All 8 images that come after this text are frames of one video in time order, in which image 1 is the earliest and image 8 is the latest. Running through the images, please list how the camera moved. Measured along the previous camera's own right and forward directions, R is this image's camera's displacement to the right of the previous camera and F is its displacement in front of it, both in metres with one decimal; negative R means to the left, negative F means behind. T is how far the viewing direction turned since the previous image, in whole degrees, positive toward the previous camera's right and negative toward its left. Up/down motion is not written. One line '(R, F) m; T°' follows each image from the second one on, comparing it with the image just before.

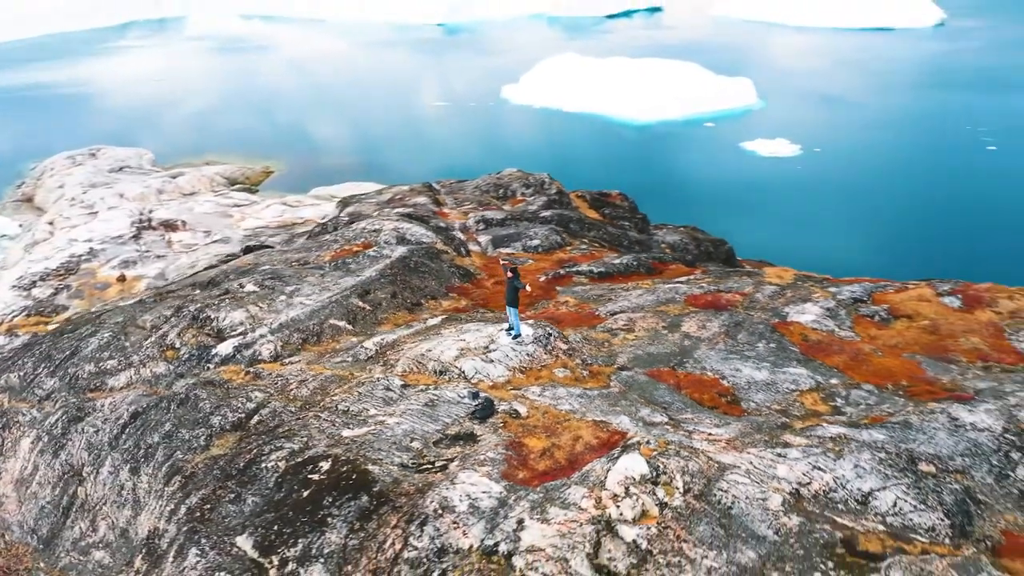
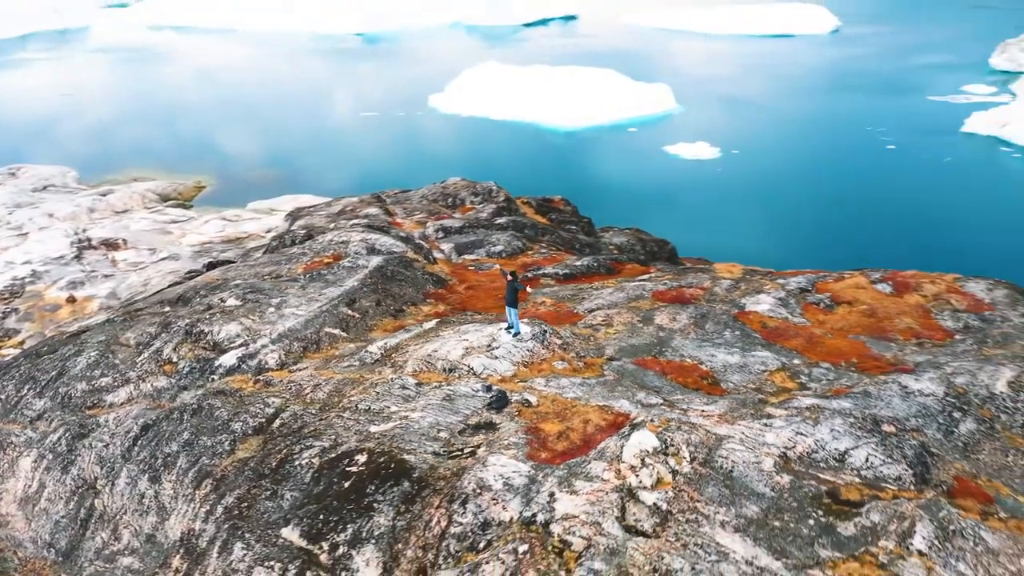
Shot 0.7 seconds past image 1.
(-2.1, -1.8) m; +6°
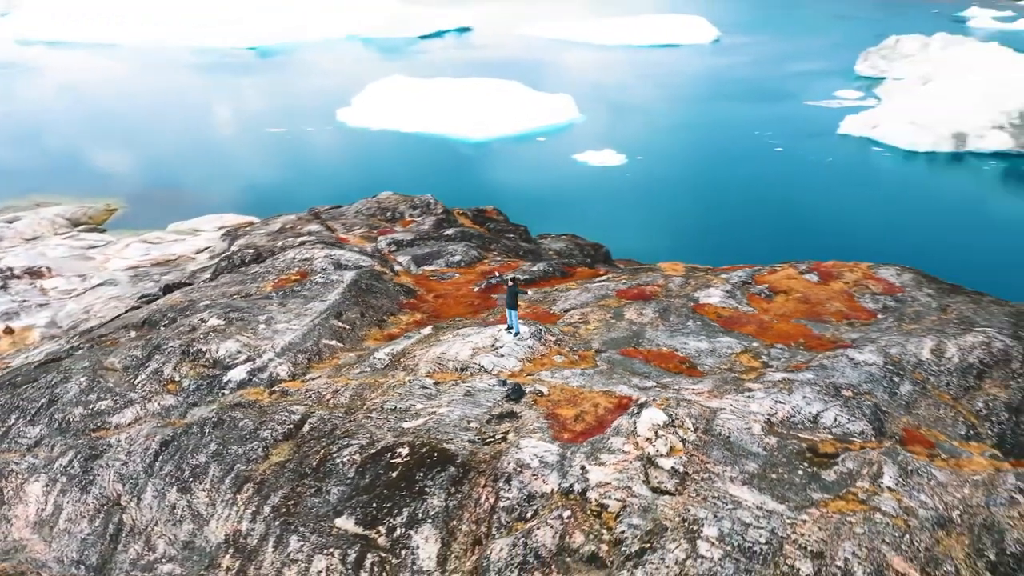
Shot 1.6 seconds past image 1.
(-3.1, -2.3) m; +7°
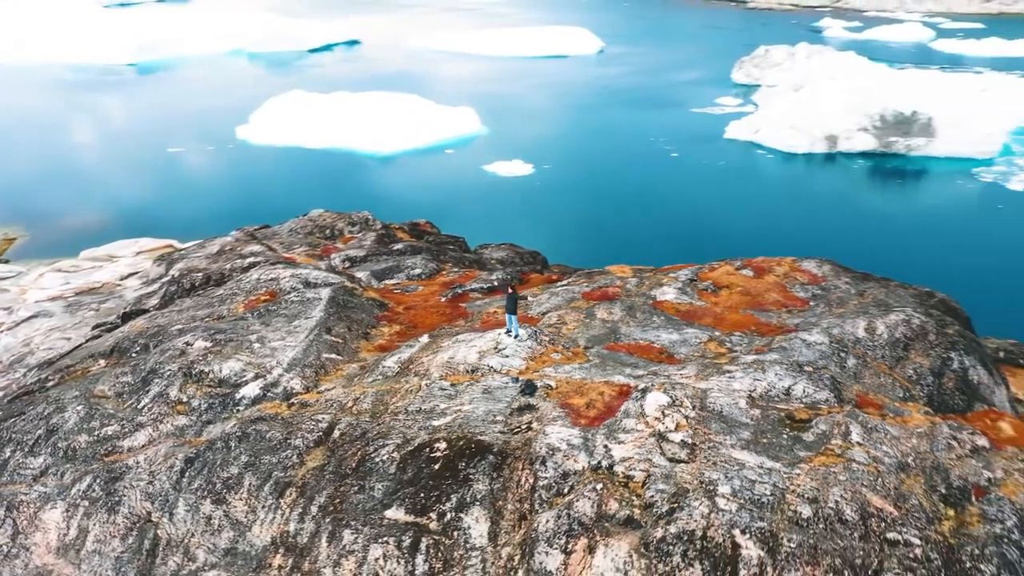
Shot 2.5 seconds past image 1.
(-3.6, -2.5) m; +8°
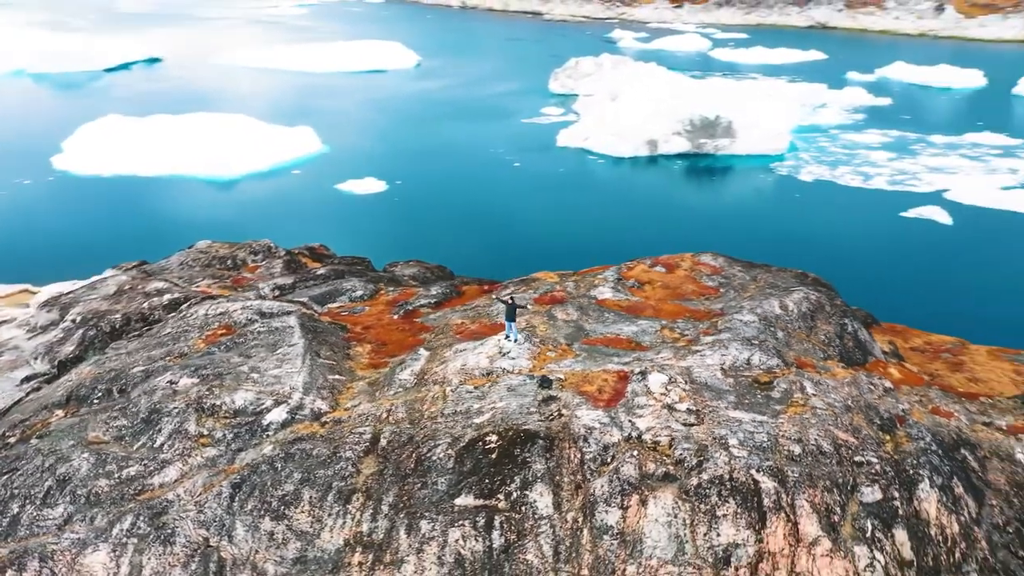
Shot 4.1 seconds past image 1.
(-7.1, -3.3) m; +13°
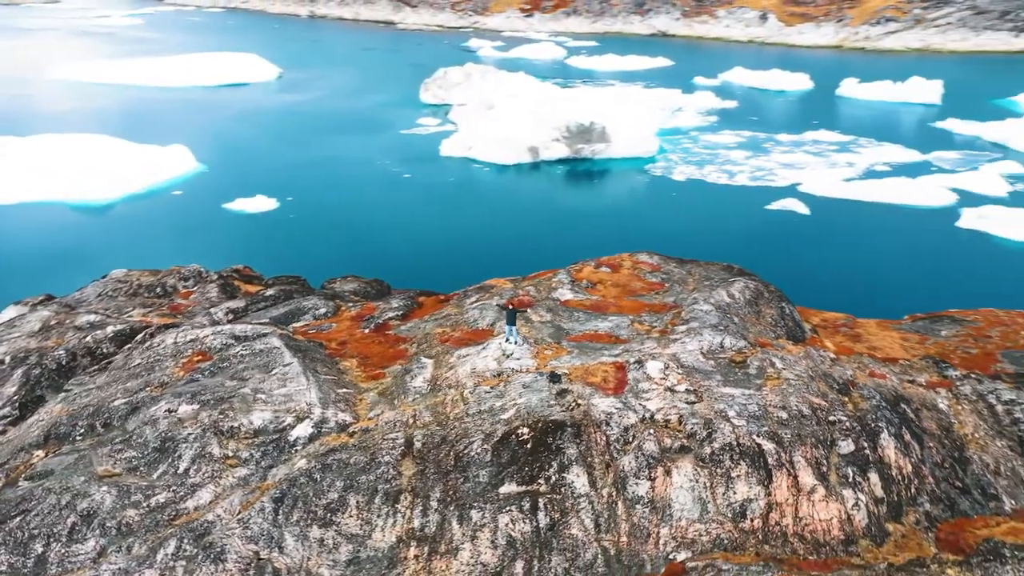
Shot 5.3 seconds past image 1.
(-5.9, -2.3) m; +10°
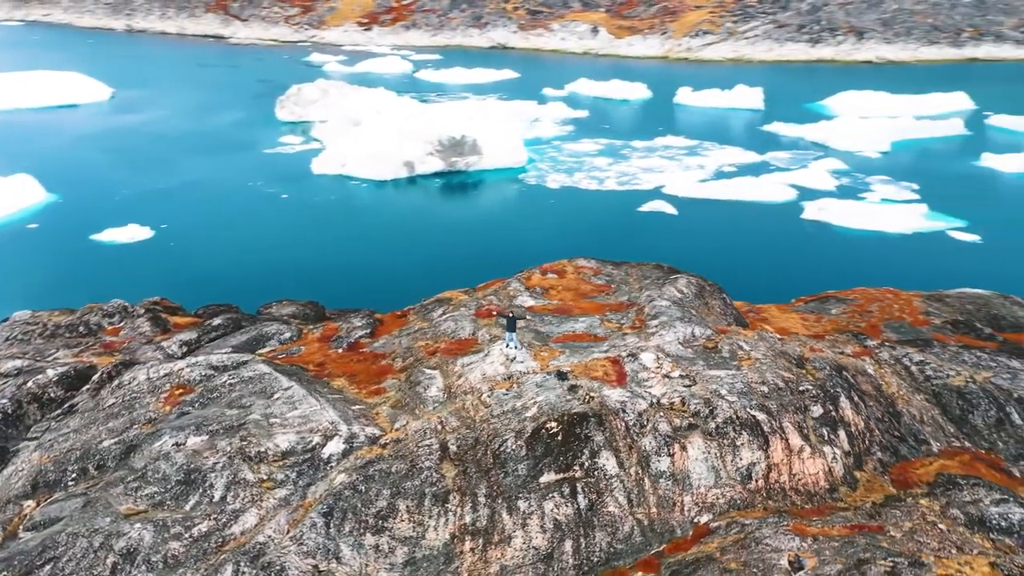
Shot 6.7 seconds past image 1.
(-7.1, -2.2) m; +11°
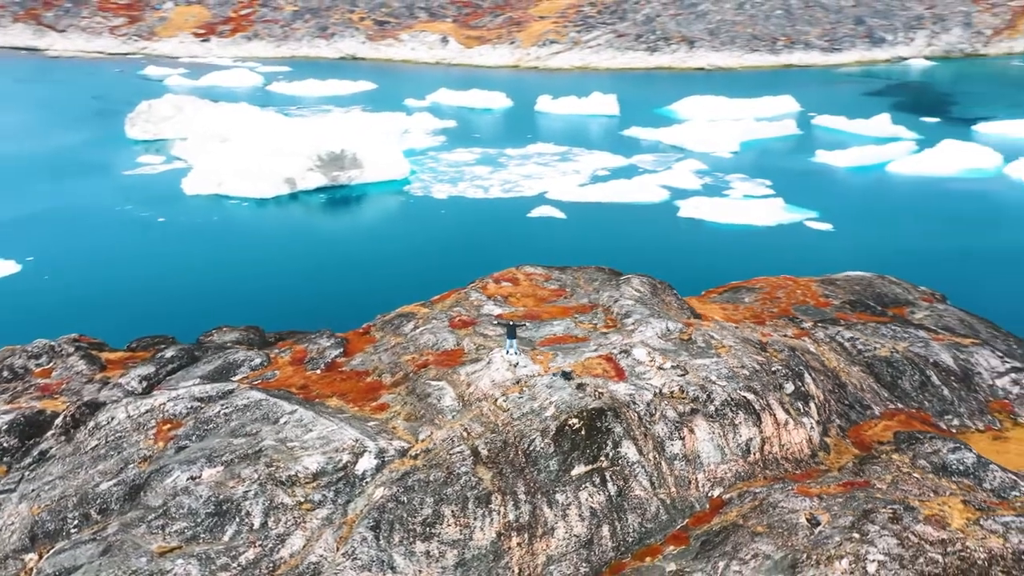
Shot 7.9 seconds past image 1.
(-7.1, -1.4) m; +11°
